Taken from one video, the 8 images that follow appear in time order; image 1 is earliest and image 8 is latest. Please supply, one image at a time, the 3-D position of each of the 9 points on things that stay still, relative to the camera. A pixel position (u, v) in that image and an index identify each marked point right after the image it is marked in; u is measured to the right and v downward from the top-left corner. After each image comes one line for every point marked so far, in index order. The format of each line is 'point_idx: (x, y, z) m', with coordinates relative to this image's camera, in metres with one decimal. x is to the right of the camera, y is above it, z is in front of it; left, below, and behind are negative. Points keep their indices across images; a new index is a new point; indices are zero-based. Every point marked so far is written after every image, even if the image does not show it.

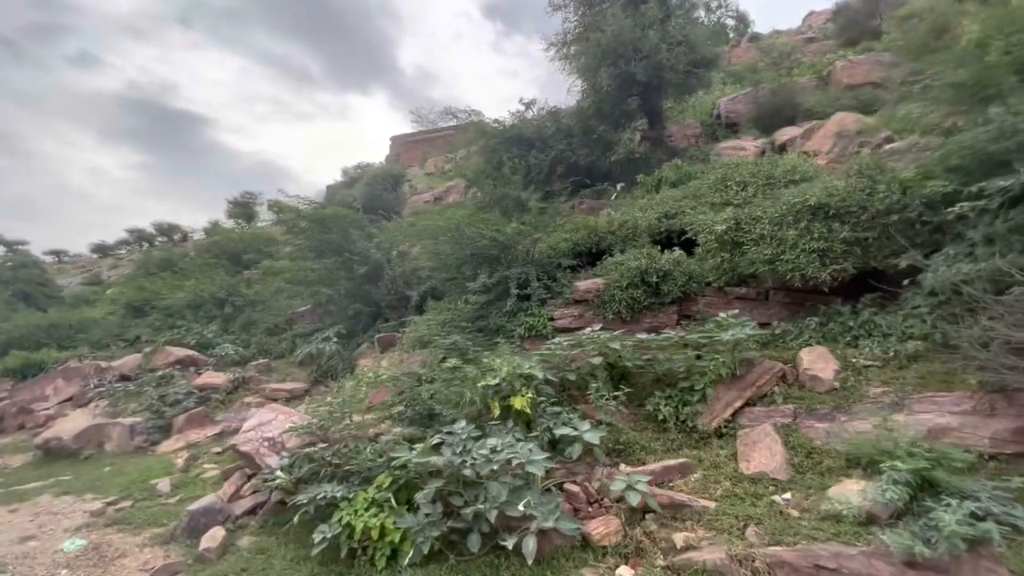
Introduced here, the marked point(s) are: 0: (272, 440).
0: (-2.3, -1.5, +4.5) m
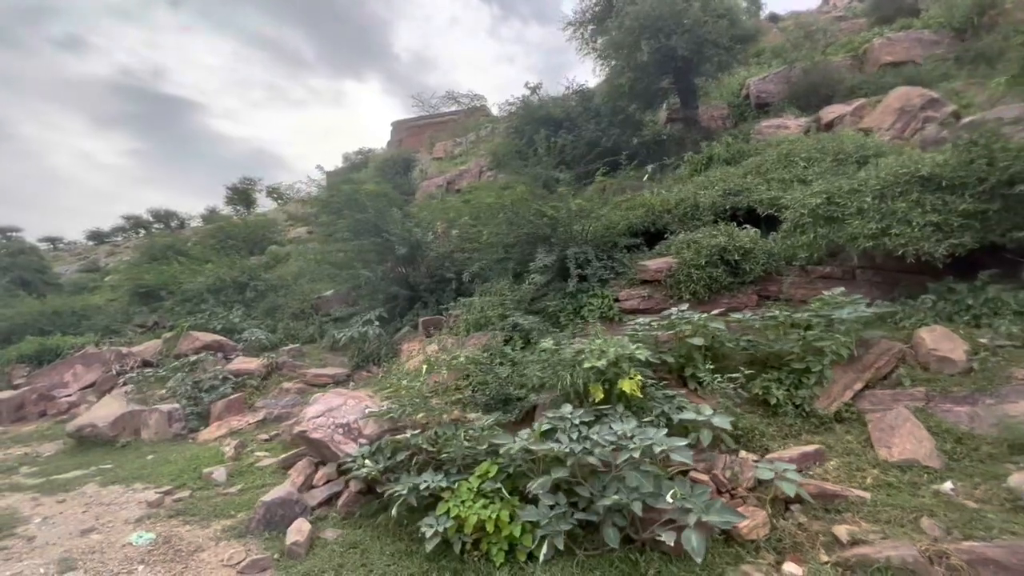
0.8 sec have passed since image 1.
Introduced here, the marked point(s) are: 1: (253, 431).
0: (-1.5, -1.3, +4.2) m
1: (-3.6, -2.0, +6.5) m
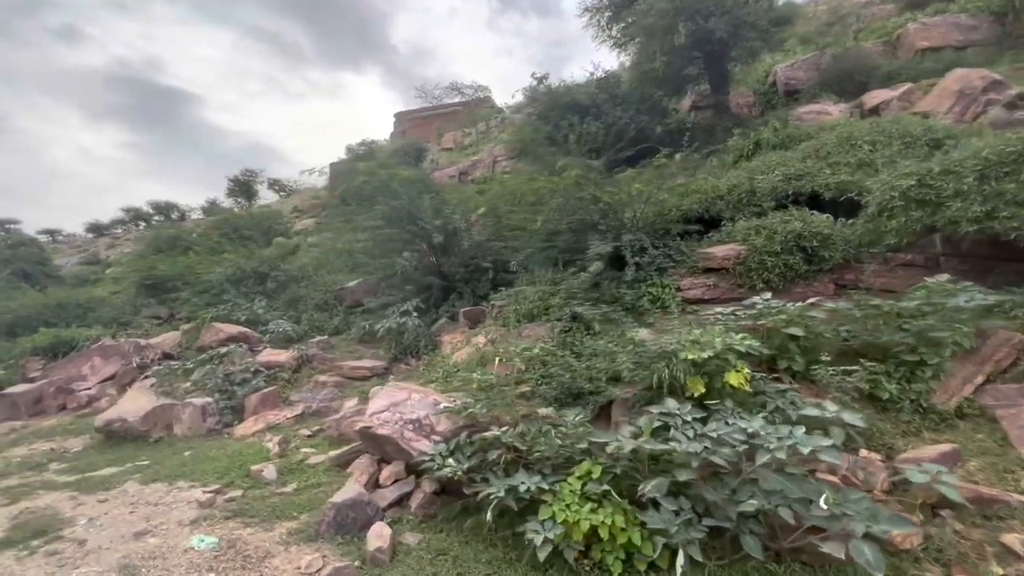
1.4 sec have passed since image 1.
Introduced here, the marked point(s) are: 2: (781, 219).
0: (-0.8, -1.1, +4.0) m
1: (-2.9, -1.9, +6.2) m
2: (+3.1, +0.8, +5.4) m
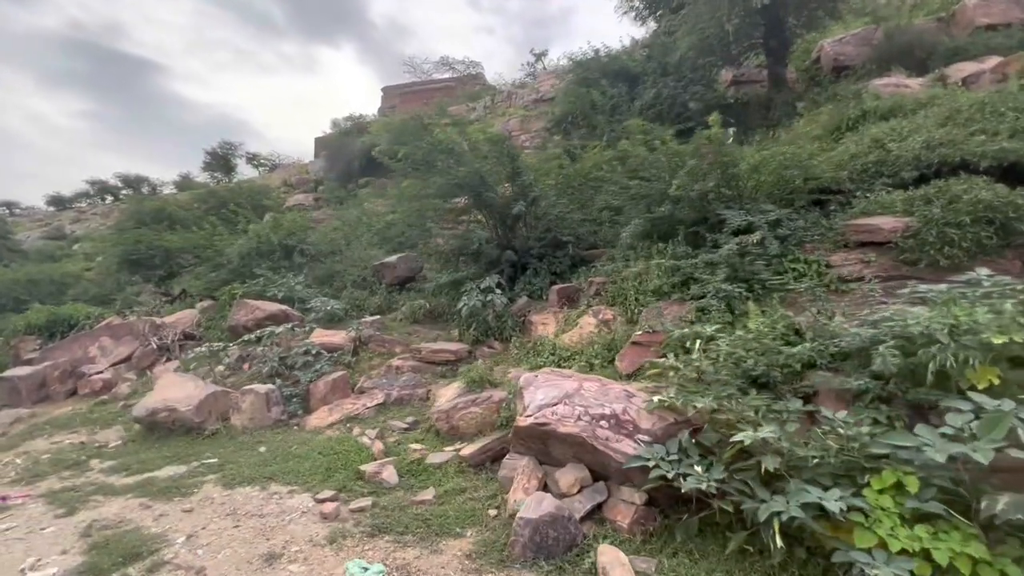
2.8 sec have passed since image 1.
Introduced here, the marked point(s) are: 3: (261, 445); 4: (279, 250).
0: (+0.7, -0.9, +3.2) m
1: (-1.6, -1.5, +5.4) m
2: (+4.5, +1.0, +4.8) m
3: (-2.8, -1.7, +5.2) m
4: (-5.3, +0.9, +10.6) m
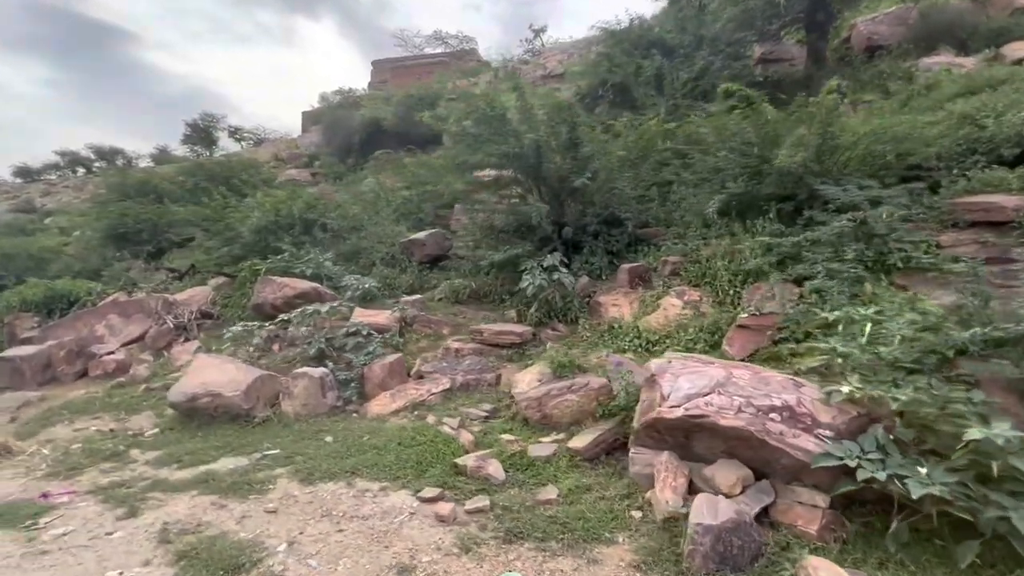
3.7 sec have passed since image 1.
0: (+1.7, -0.8, +2.9) m
1: (-0.7, -1.3, +5.0) m
2: (+5.5, +1.2, +4.5) m
3: (-1.9, -1.5, +4.7) m
4: (-4.6, +1.3, +10.0) m
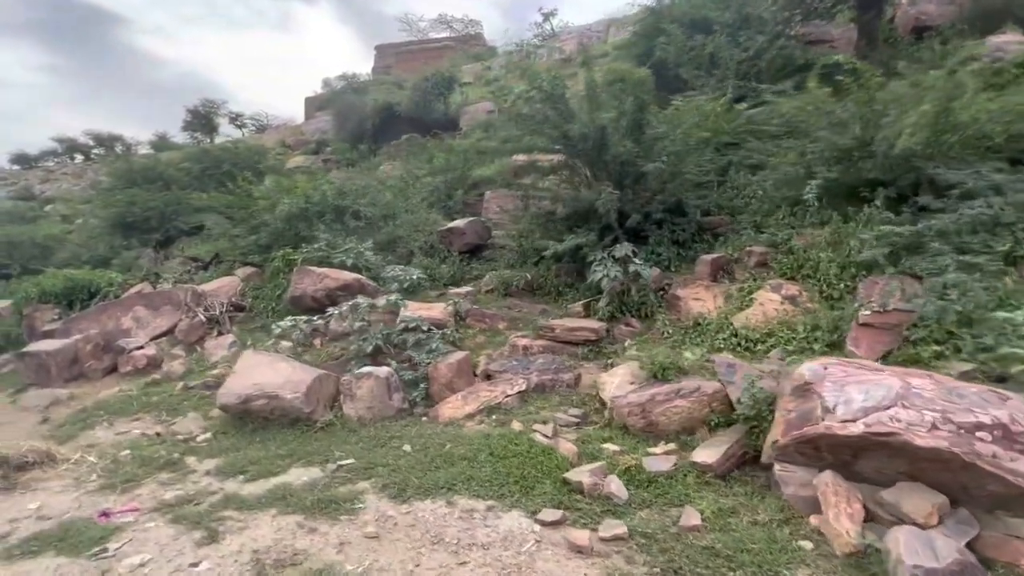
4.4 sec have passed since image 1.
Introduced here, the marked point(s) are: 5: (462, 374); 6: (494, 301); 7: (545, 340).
0: (+2.5, -0.7, +2.5) m
1: (+0.2, -1.2, +4.6) m
2: (+6.3, +1.2, +4.0) m
3: (-1.1, -1.4, +4.3) m
4: (-3.7, +1.5, +9.5) m
5: (-0.6, -0.9, +5.1) m
6: (-0.3, -0.2, +7.0) m
7: (+0.4, -0.6, +5.5) m
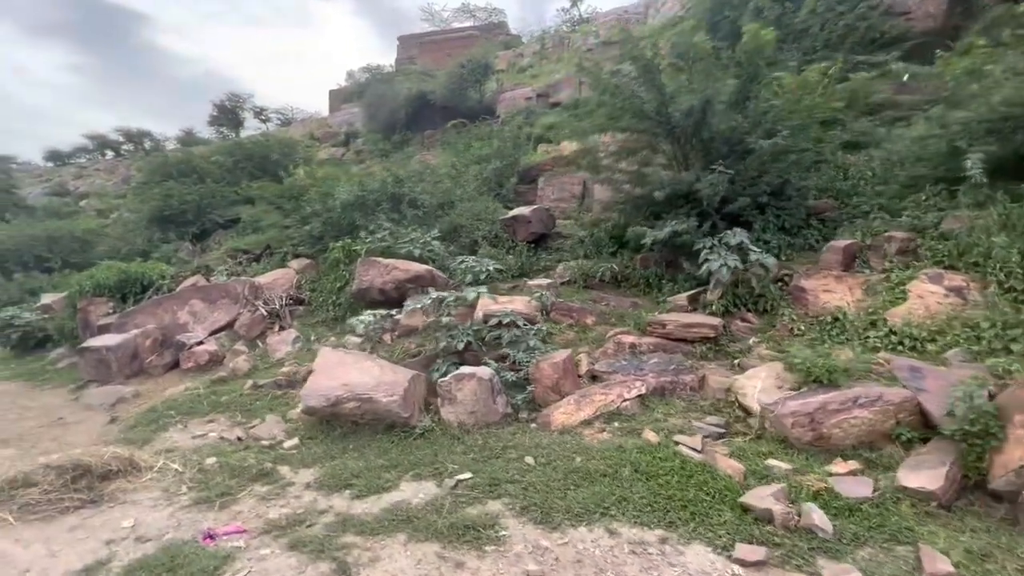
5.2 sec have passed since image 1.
0: (+3.5, -0.7, +1.8) m
1: (+1.2, -1.1, +4.1) m
2: (+7.4, +1.3, +3.2) m
3: (0.0, -1.3, +3.8) m
4: (-2.5, +1.7, +9.1) m
5: (+0.5, -0.9, +4.6) m
6: (+0.9, -0.1, +6.4) m
7: (+1.5, -0.5, +4.9) m
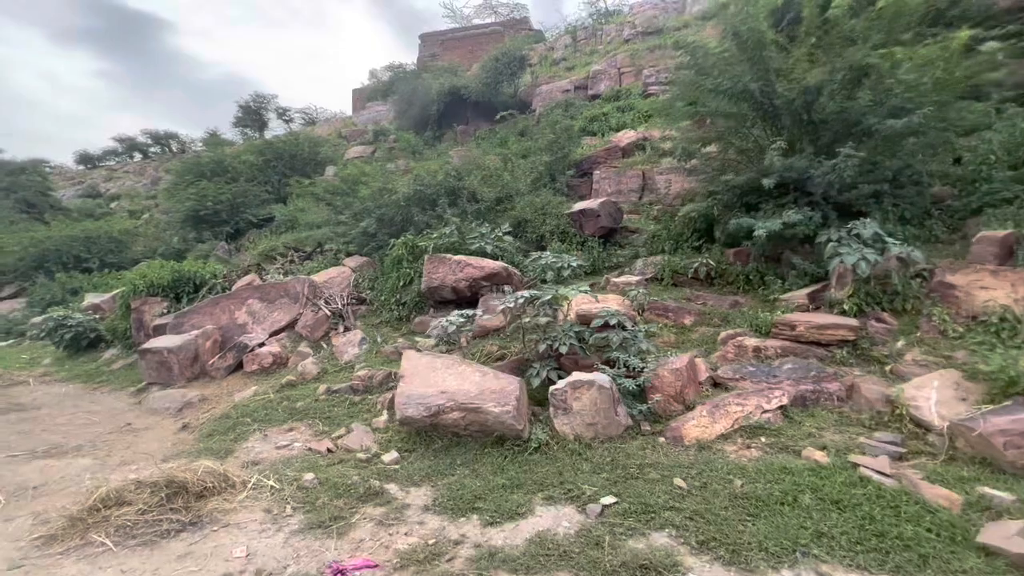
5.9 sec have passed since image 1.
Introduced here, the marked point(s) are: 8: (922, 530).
0: (+4.4, -0.7, +1.3) m
1: (+2.3, -1.1, +3.6) m
2: (+8.3, +1.4, +2.5) m
3: (+1.0, -1.3, +3.4) m
4: (-1.3, +1.7, +8.7) m
5: (+1.6, -0.8, +4.1) m
6: (+2.0, 0.0, +6.0) m
7: (+2.5, -0.5, +4.4) m
8: (+2.2, -1.3, +2.5) m
